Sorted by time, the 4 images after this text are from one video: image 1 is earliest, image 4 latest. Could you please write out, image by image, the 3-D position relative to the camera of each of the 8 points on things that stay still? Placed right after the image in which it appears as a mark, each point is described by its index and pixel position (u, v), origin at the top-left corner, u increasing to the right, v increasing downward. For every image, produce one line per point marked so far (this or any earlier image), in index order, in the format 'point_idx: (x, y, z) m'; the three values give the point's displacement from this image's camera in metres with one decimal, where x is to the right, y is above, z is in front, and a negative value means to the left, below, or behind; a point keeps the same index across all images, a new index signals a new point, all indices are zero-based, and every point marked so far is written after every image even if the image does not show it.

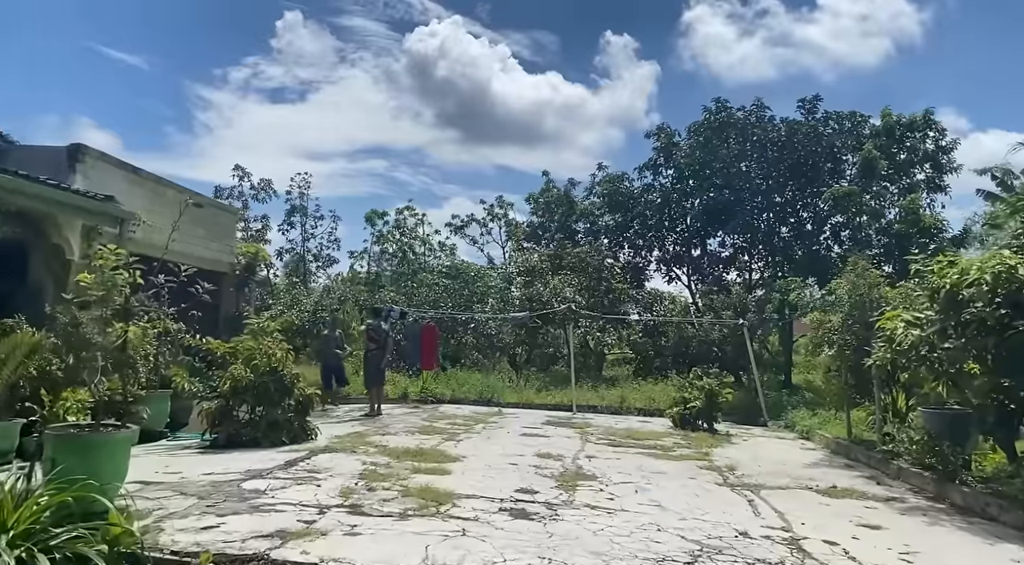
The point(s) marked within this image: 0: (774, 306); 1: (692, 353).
0: (+5.0, -0.4, +13.5) m
1: (+3.7, -1.4, +14.6) m
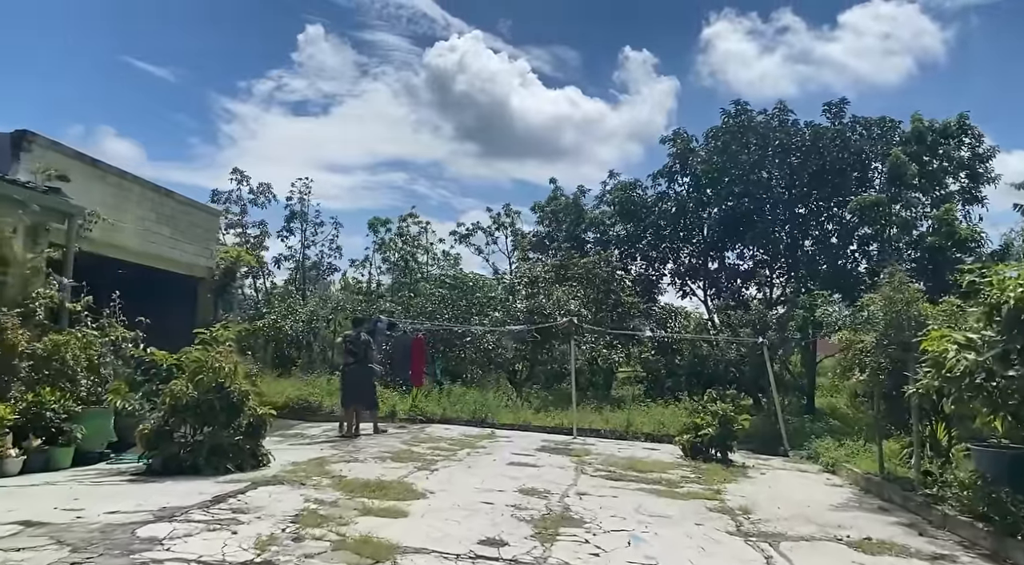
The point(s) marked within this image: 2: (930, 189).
0: (+5.0, -0.7, +12.5) m
1: (+3.7, -1.7, +13.6) m
2: (+7.4, +1.7, +12.6) m
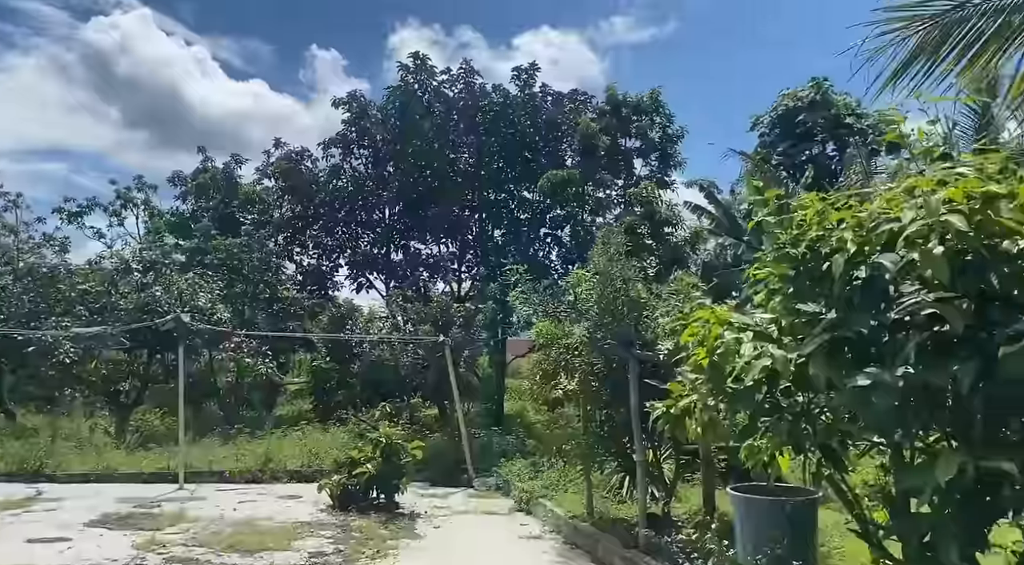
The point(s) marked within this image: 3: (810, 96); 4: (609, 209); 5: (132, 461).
0: (-0.4, -0.6, +10.6) m
1: (-2.0, -1.6, +11.1) m
2: (+1.8, +1.8, +11.7) m
3: (+4.5, +2.8, +10.7) m
4: (+1.6, +1.2, +11.4) m
5: (-4.1, -1.9, +7.7) m
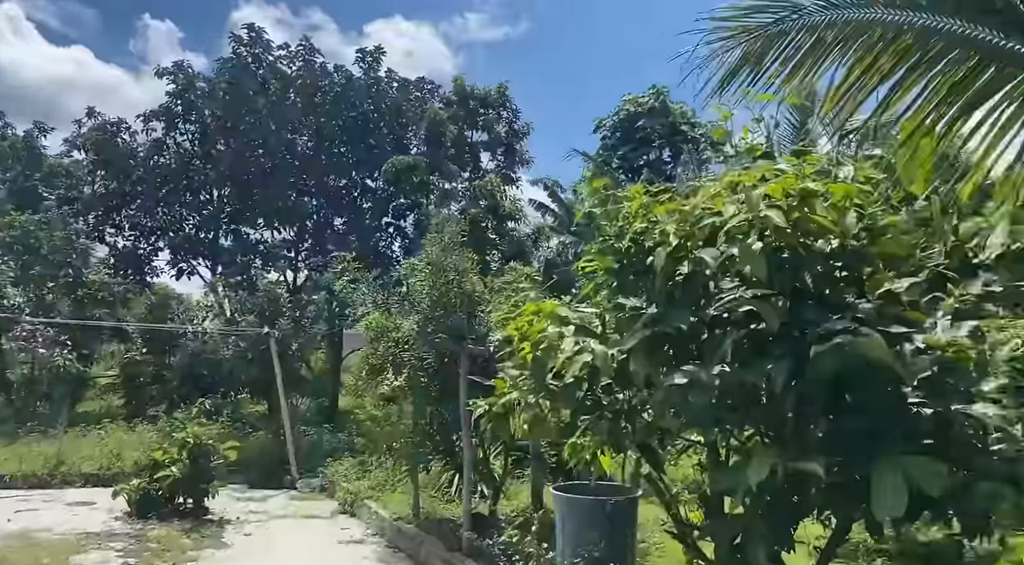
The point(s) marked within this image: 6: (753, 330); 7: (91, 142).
0: (-2.7, -0.4, +10.1) m
1: (-4.4, -1.3, +10.2) m
2: (-0.7, +1.9, +11.6) m
3: (+2.1, +2.8, +11.2) m
4: (-0.9, +1.3, +11.3) m
5: (-5.8, -1.7, +6.5) m
6: (+0.6, -0.1, +1.7) m
7: (-6.6, +2.3, +11.1) m
